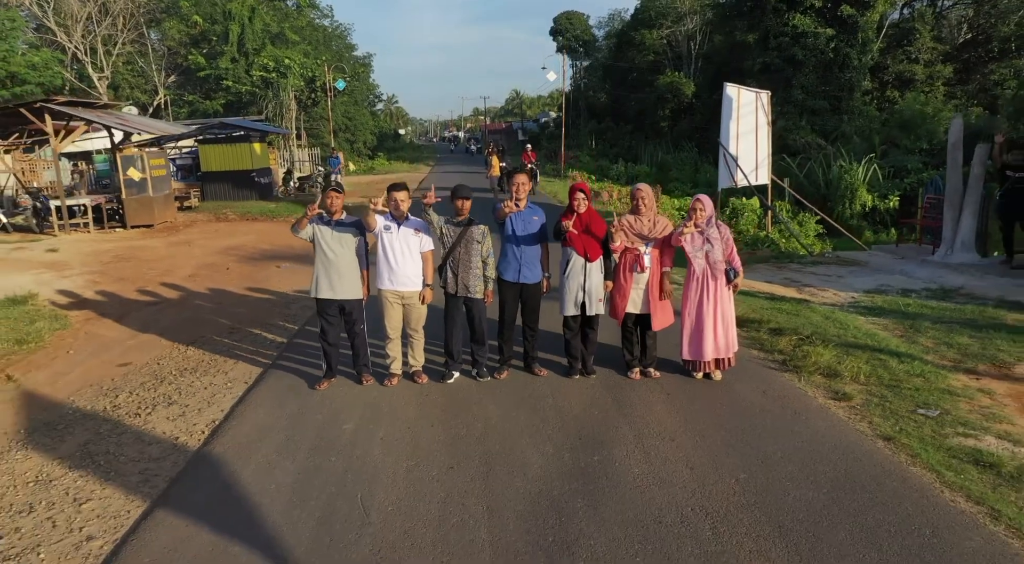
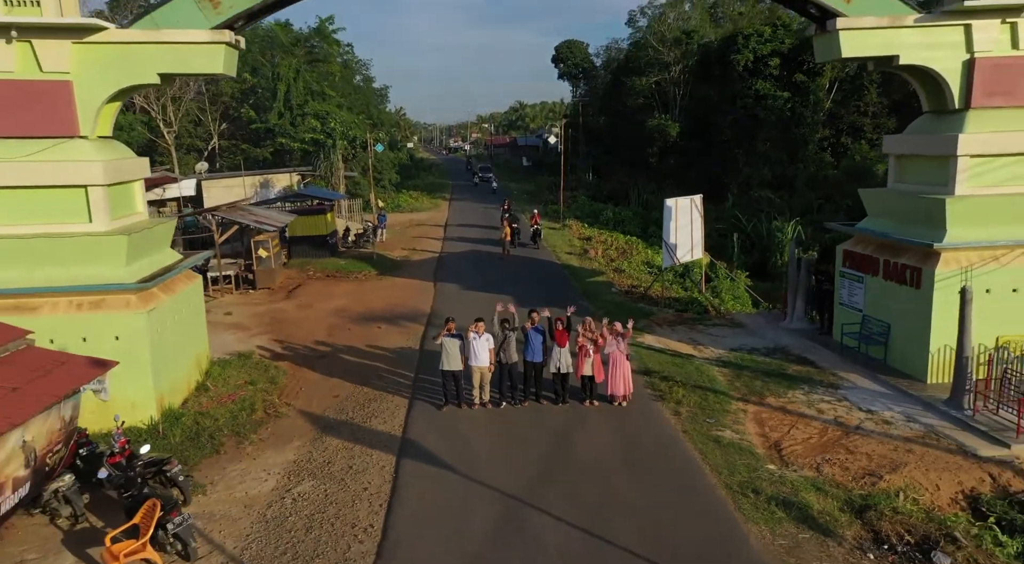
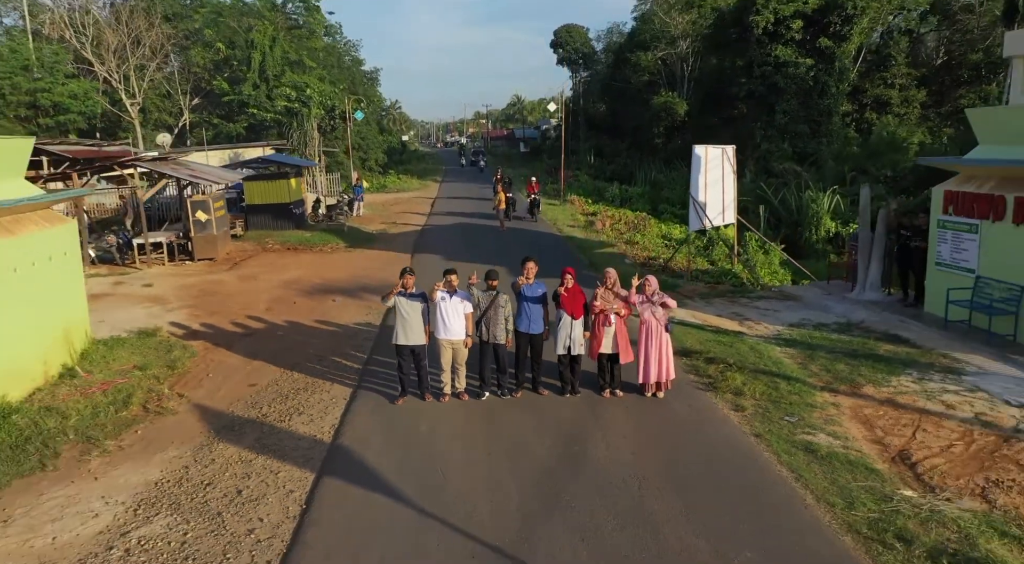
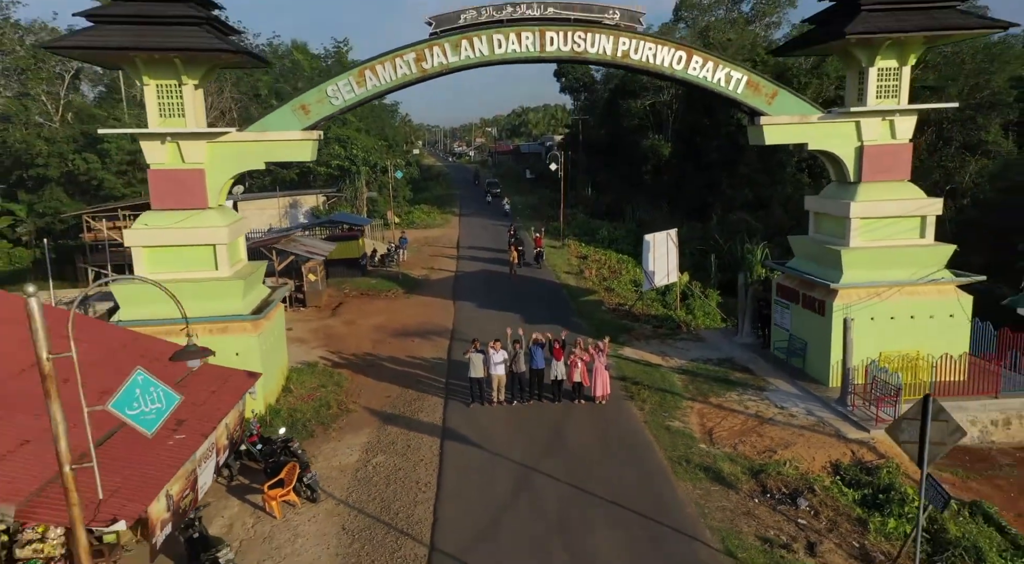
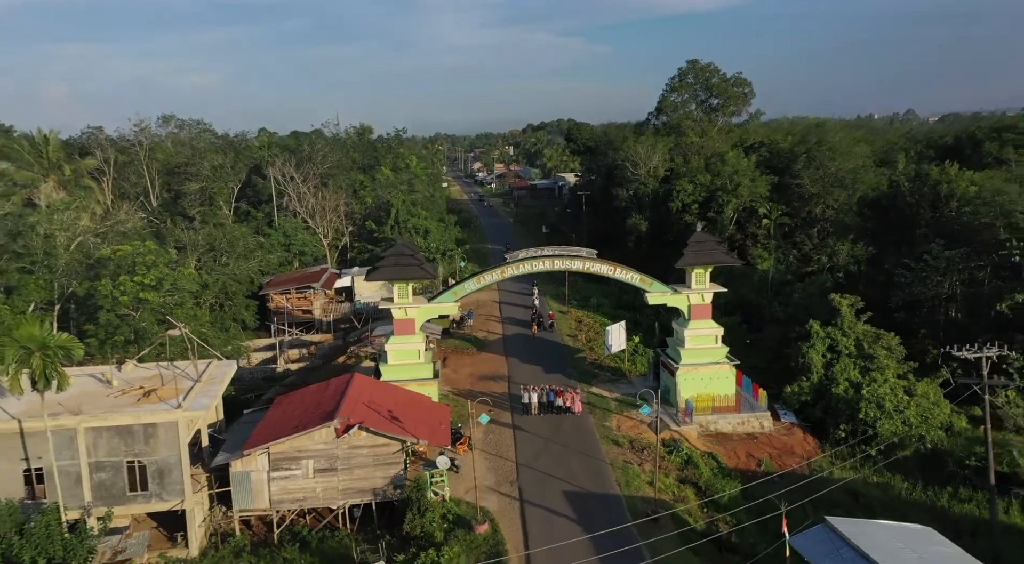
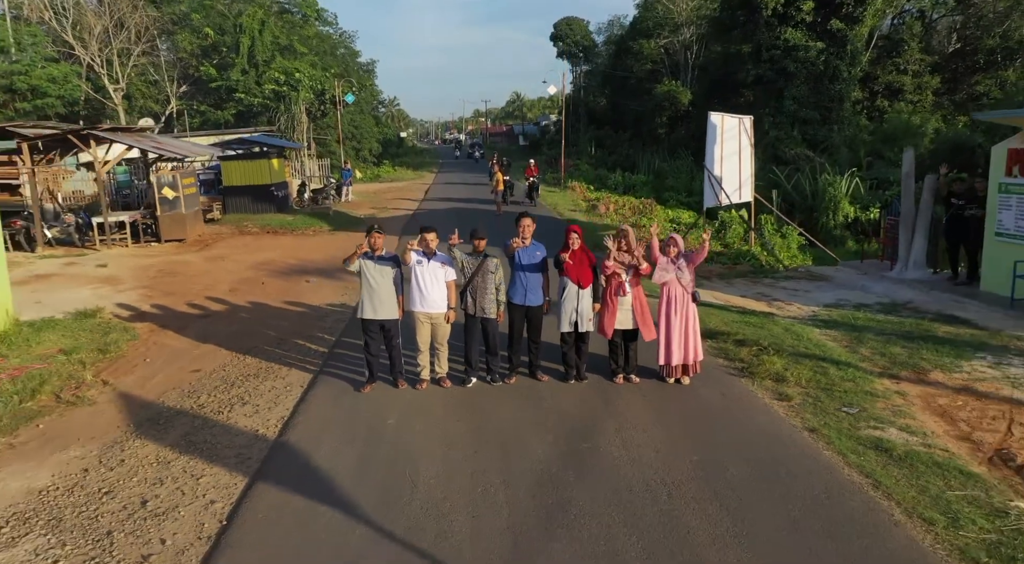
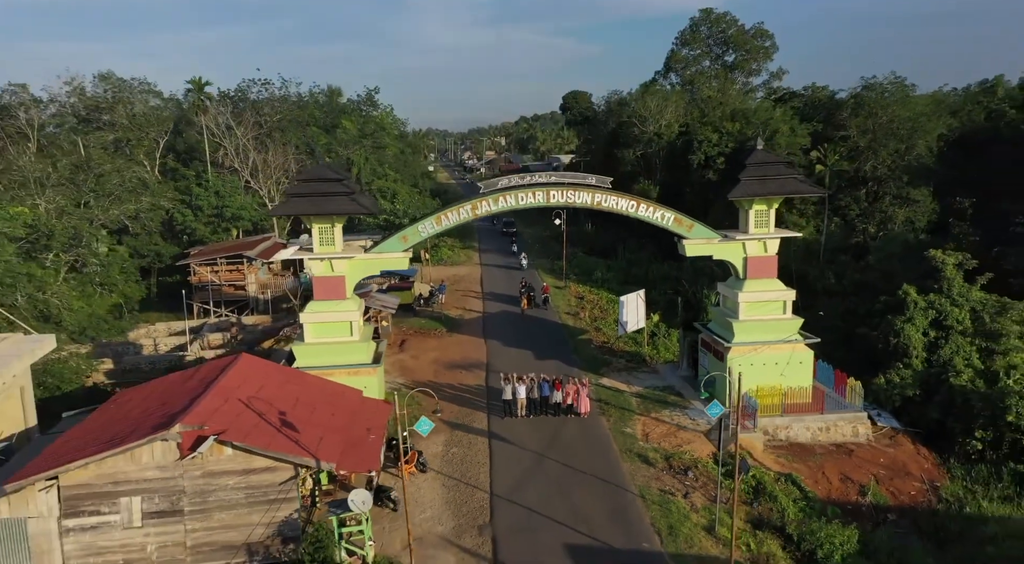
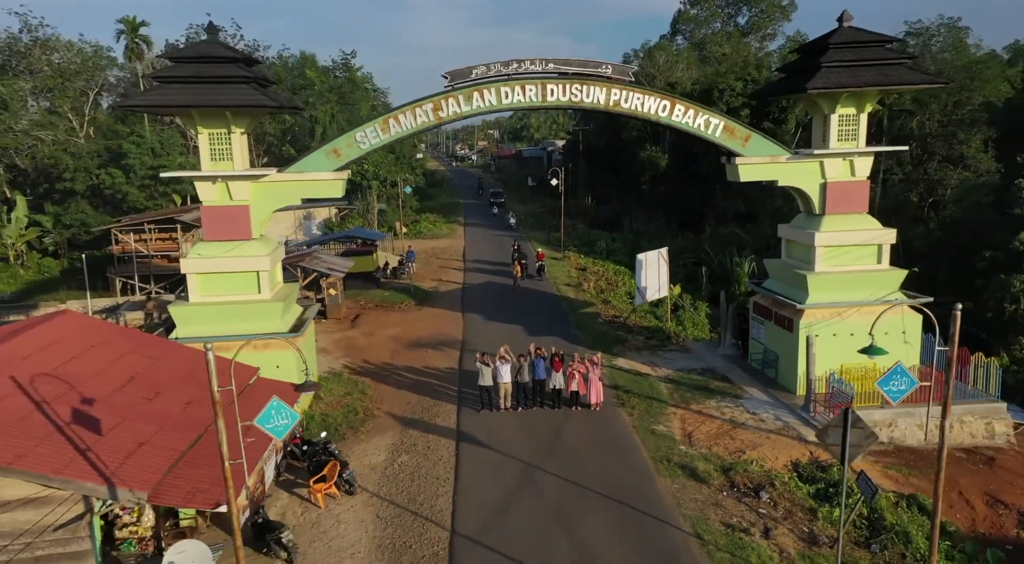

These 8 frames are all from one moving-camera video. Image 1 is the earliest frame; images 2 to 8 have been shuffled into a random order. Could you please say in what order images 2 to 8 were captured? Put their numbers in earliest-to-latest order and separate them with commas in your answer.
6, 3, 2, 4, 8, 7, 5
